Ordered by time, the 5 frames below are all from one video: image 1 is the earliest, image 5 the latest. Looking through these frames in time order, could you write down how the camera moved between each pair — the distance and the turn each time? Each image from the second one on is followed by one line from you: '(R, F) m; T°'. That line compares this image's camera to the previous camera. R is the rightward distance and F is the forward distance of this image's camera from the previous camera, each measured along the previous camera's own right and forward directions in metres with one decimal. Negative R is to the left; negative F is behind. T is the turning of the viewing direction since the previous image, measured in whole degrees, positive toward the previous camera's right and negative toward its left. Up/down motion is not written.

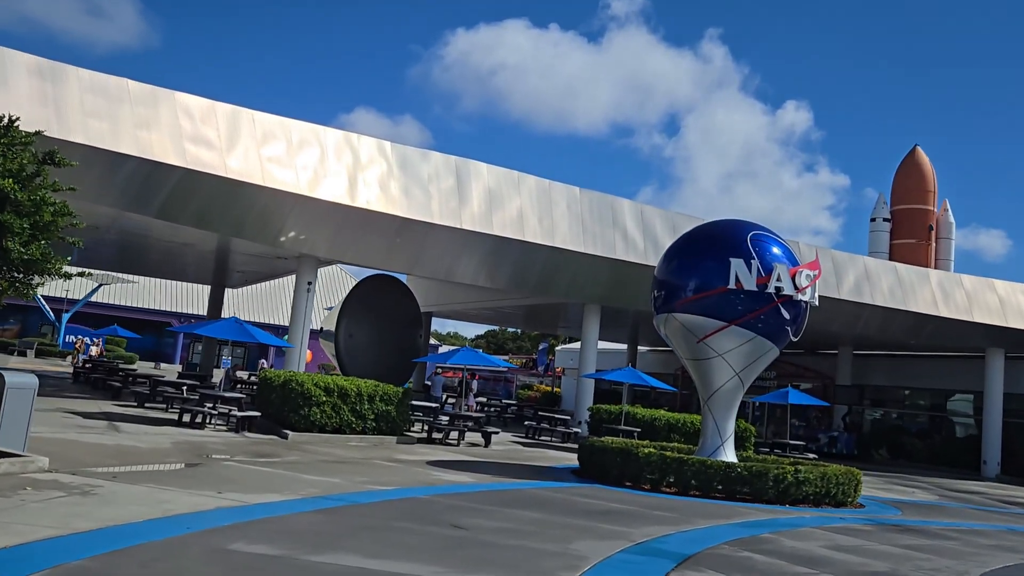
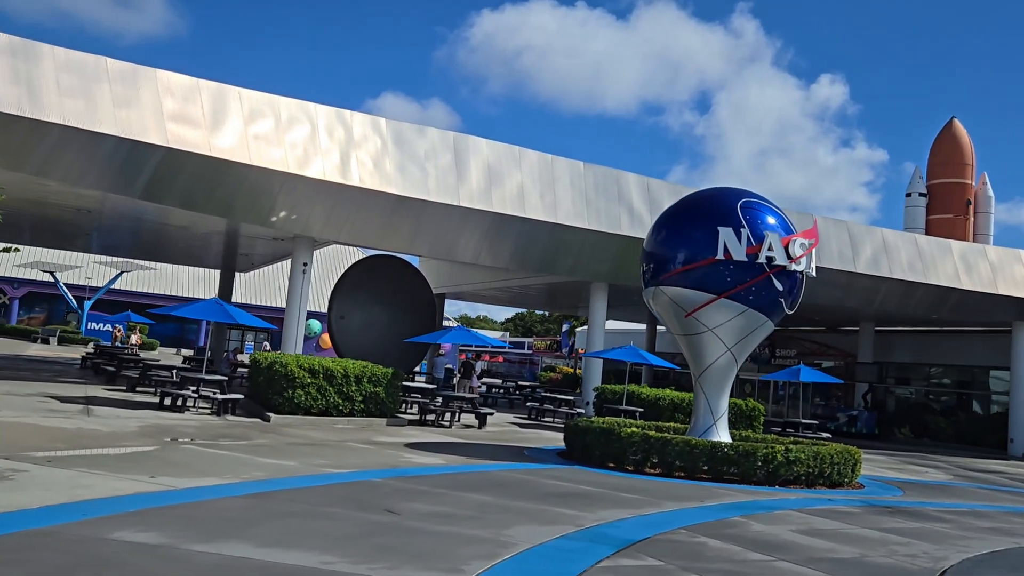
(+0.9, +0.6) m; -2°
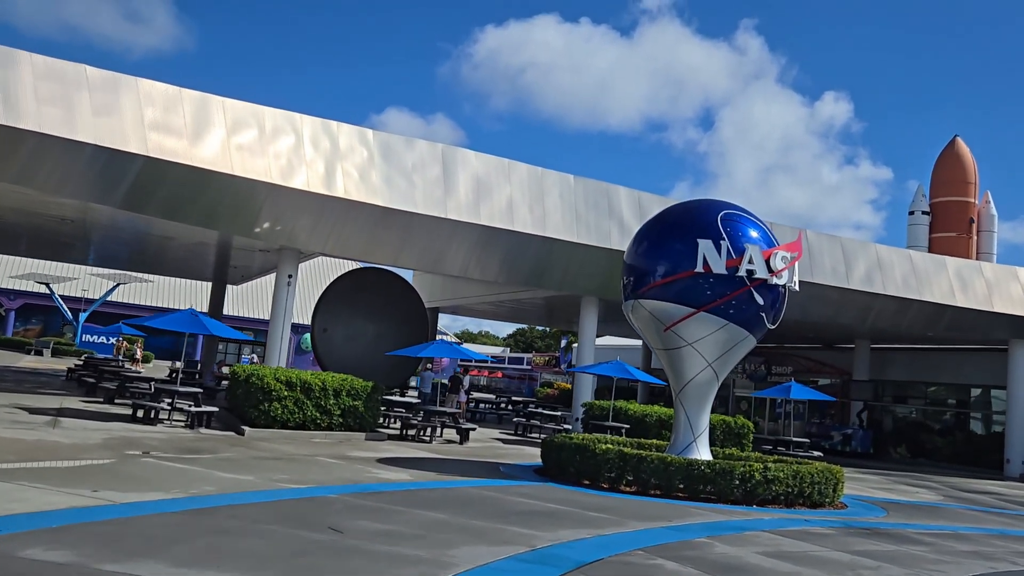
(+0.4, +0.3) m; 0°
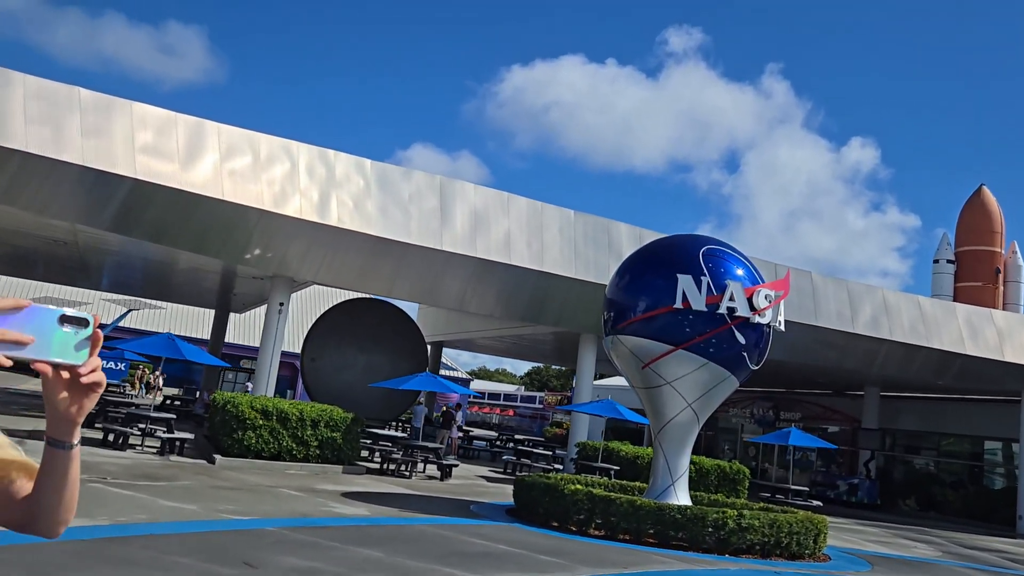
(+0.7, +0.3) m; -2°
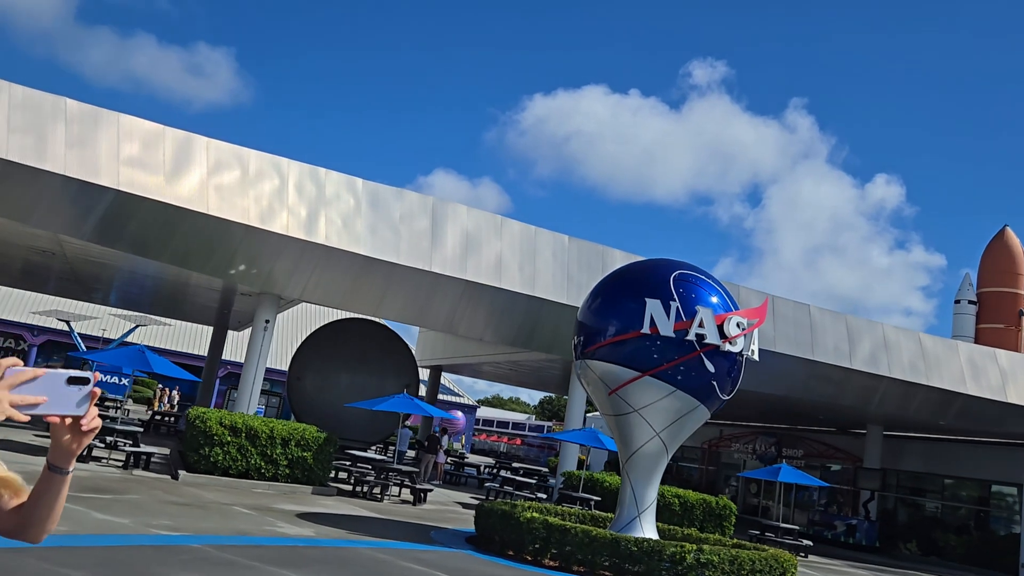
(+0.8, +0.3) m; -1°
